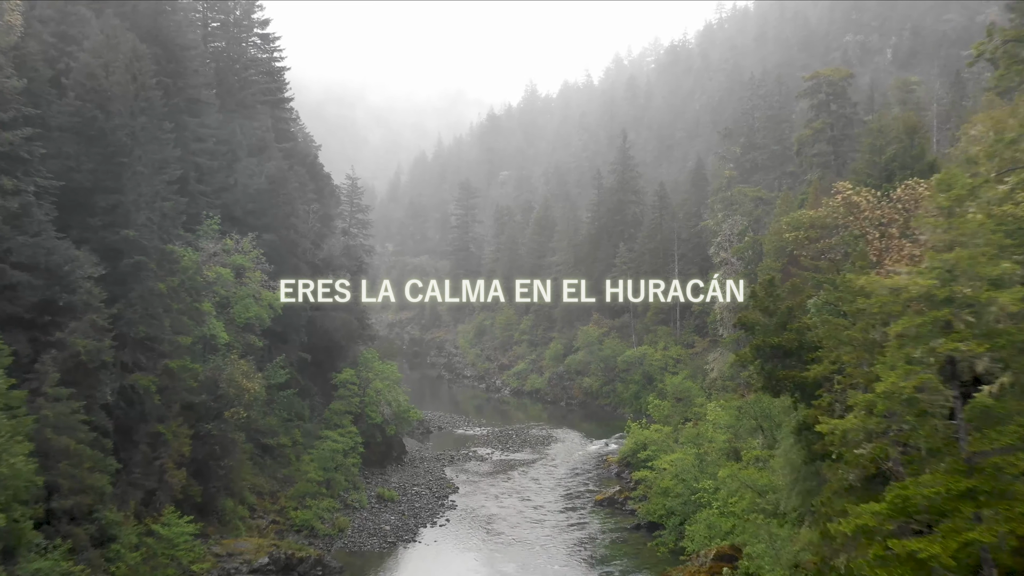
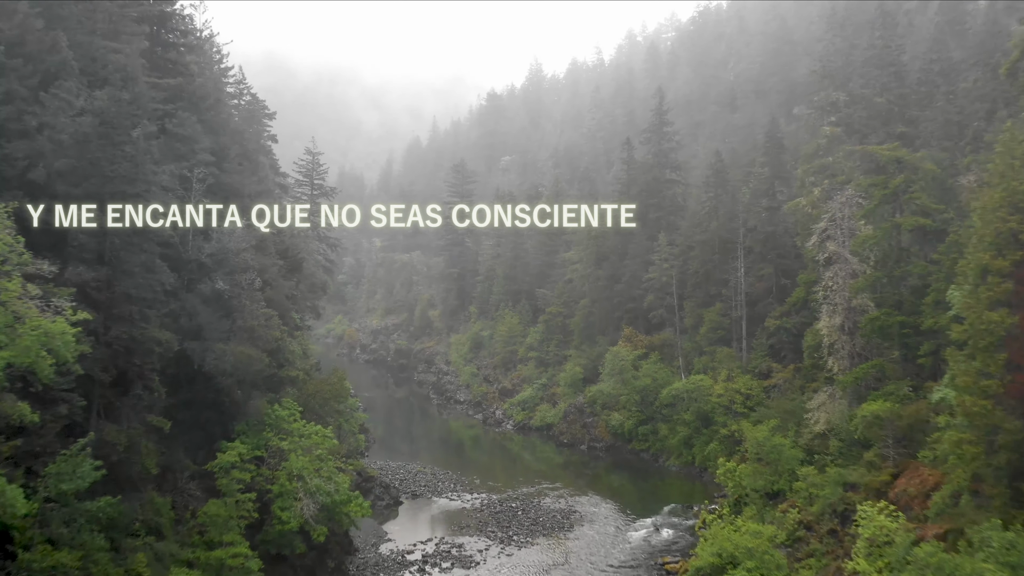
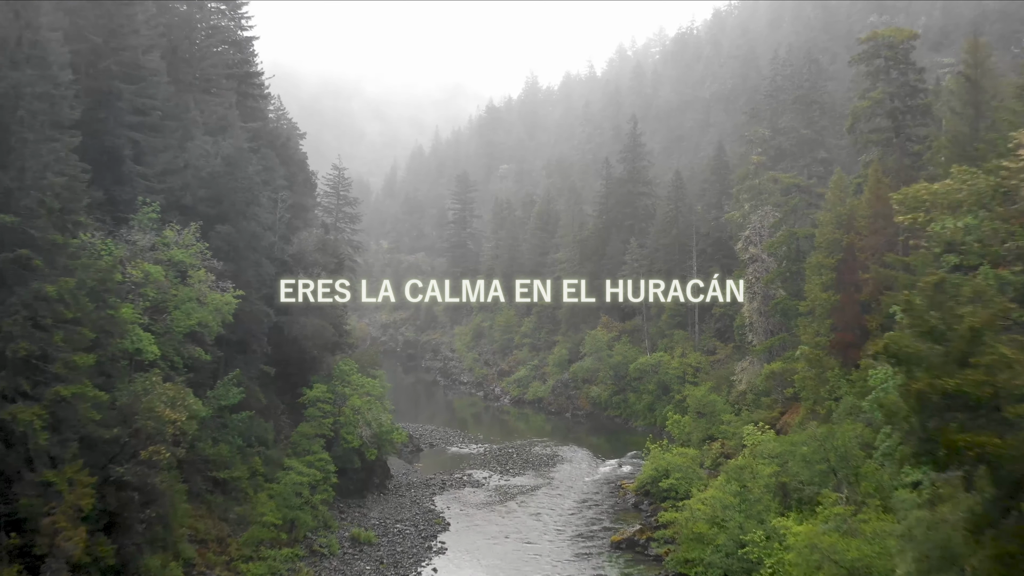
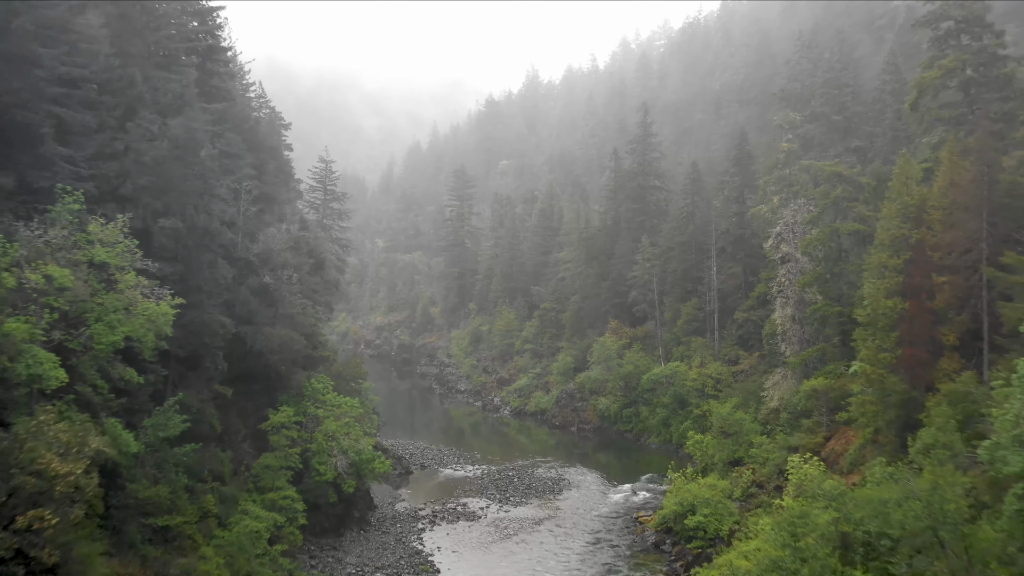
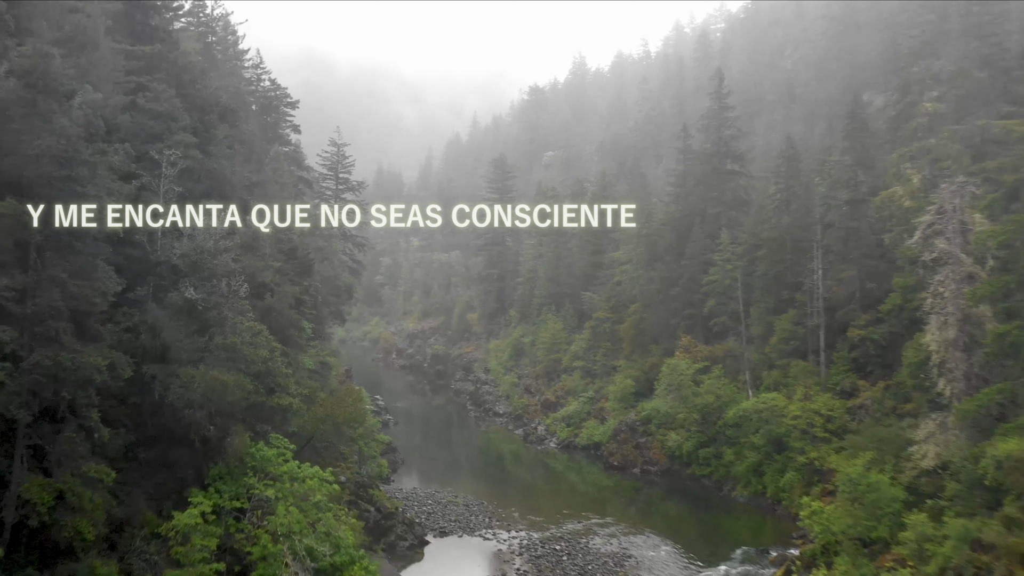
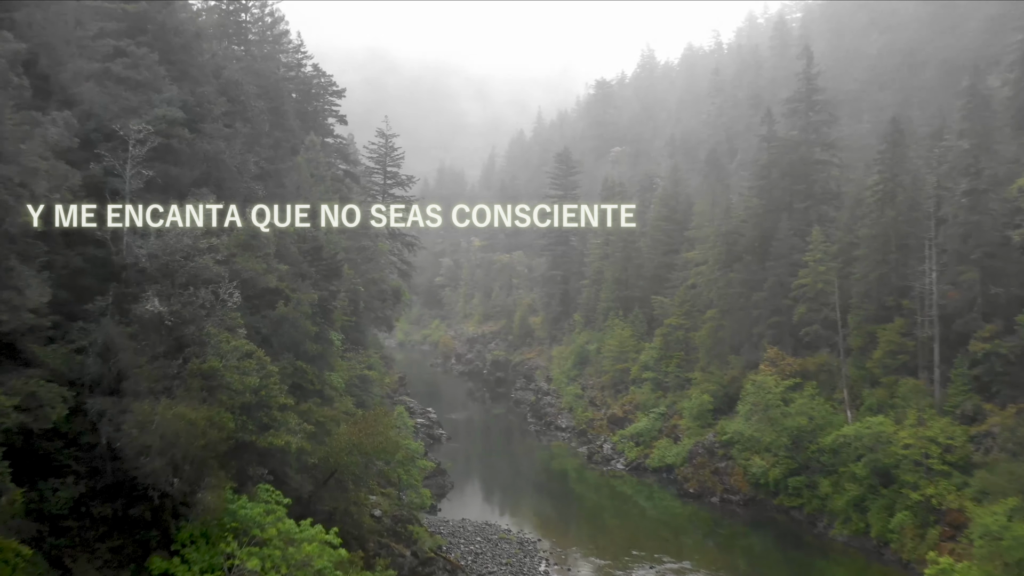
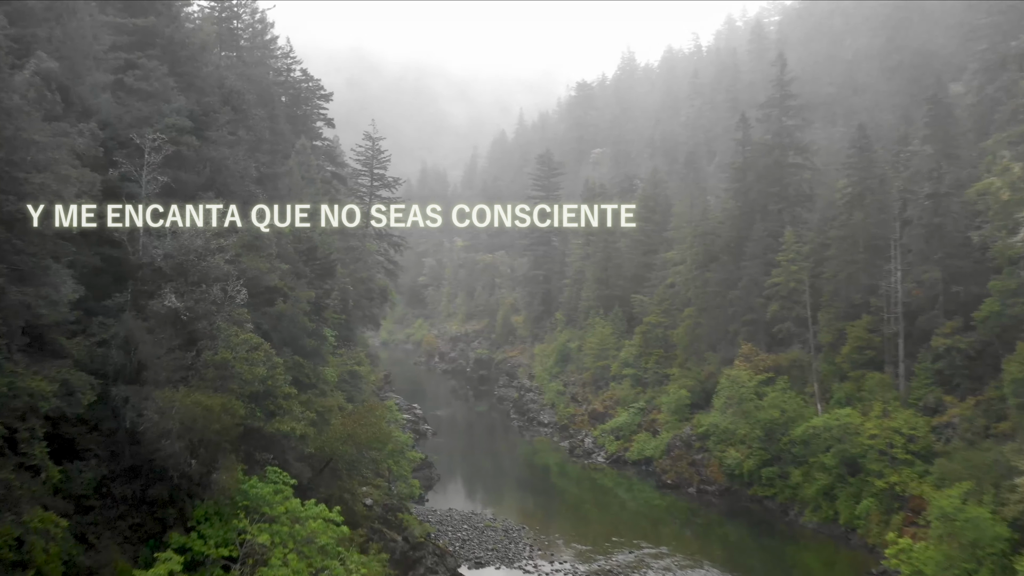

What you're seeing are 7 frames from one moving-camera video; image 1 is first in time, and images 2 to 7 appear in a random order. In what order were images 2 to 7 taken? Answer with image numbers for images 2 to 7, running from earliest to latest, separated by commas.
3, 4, 2, 5, 7, 6
